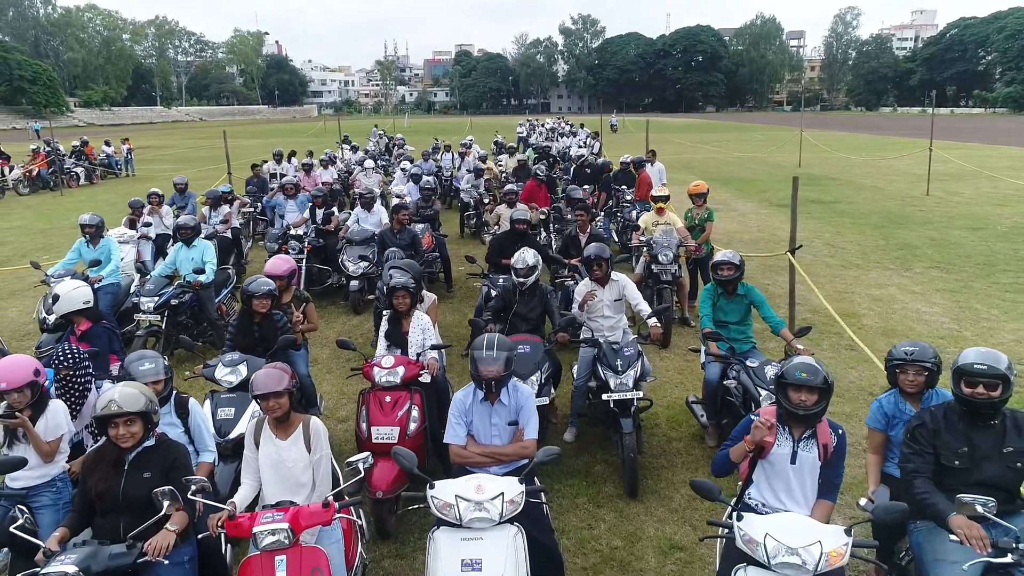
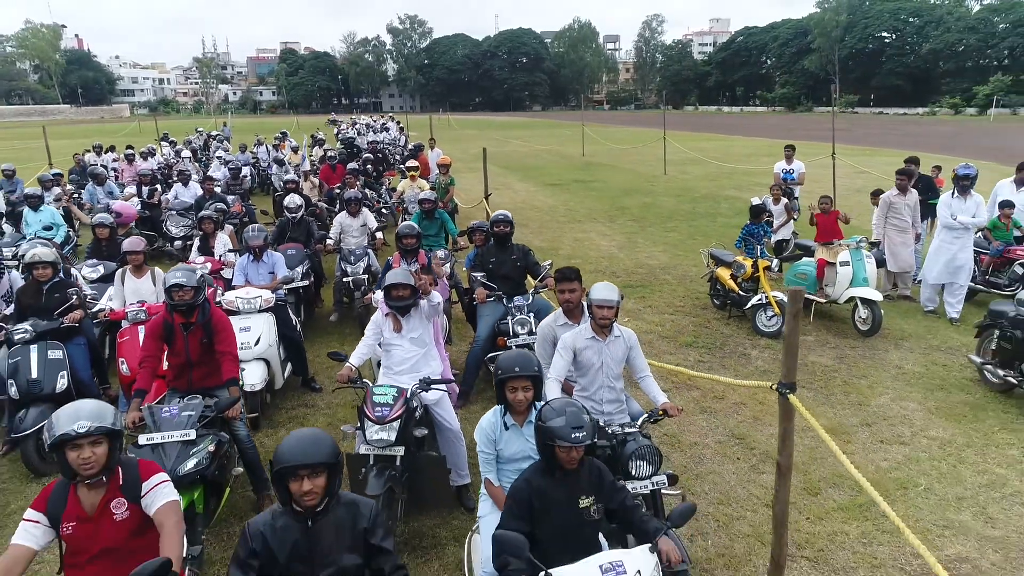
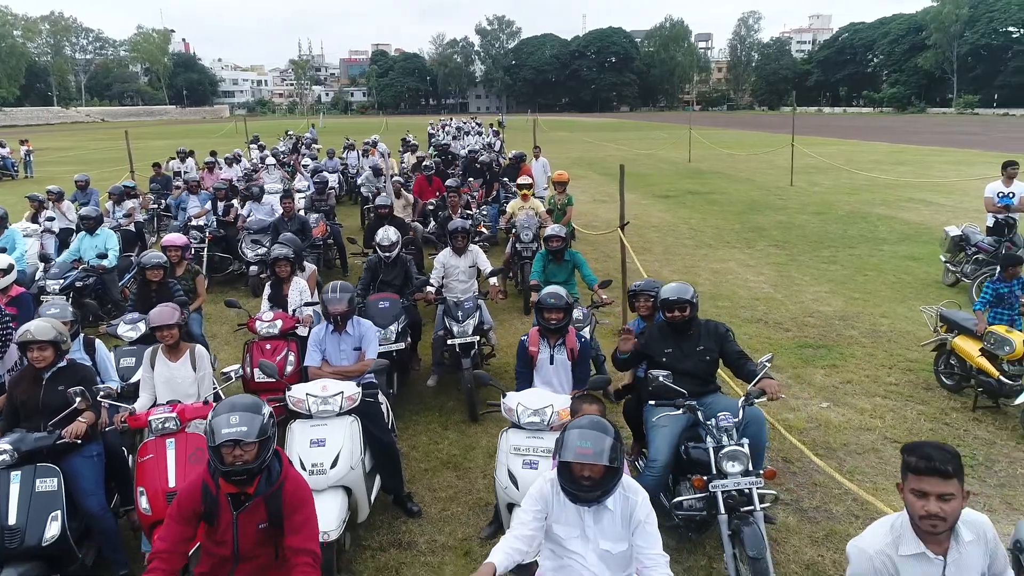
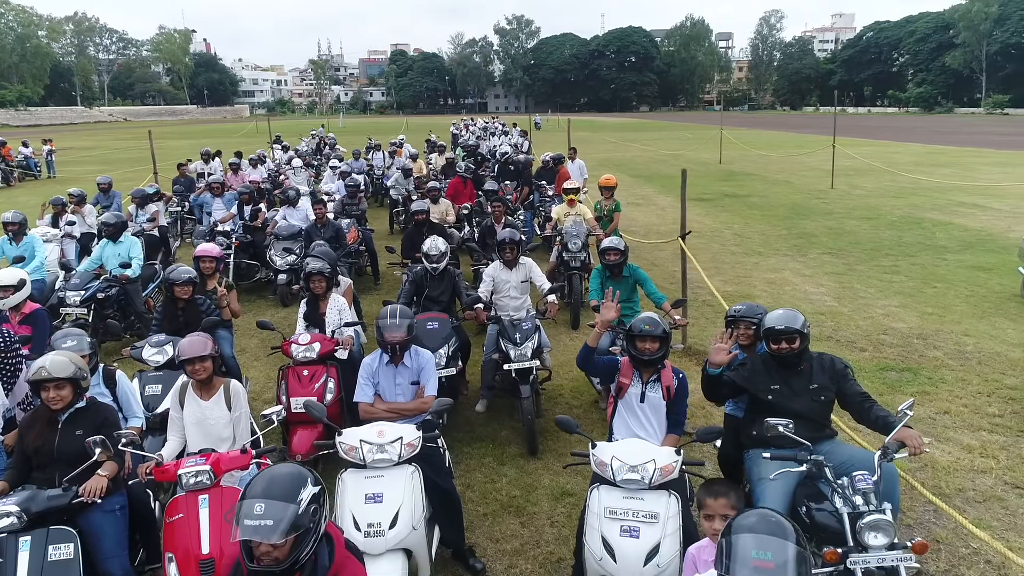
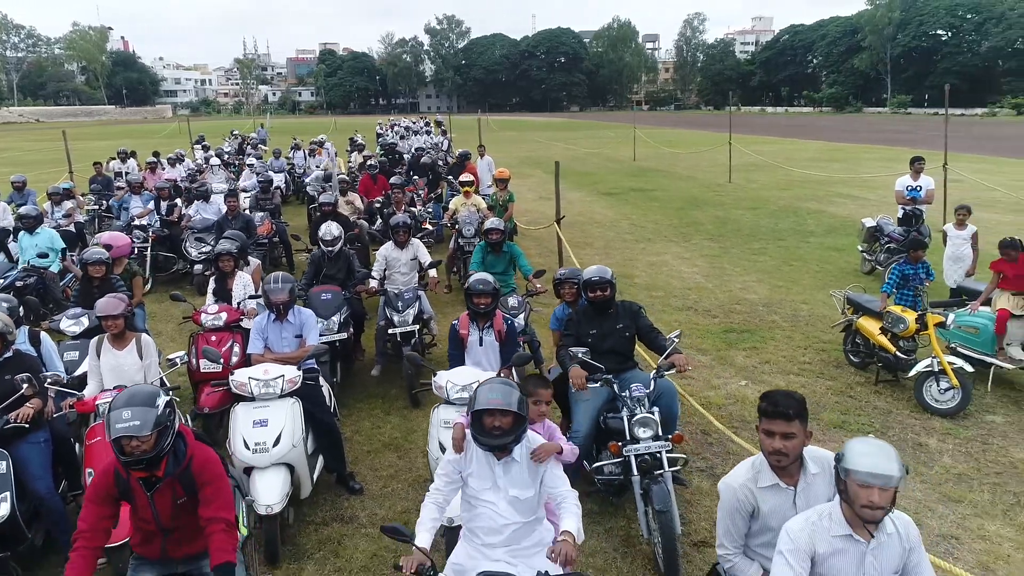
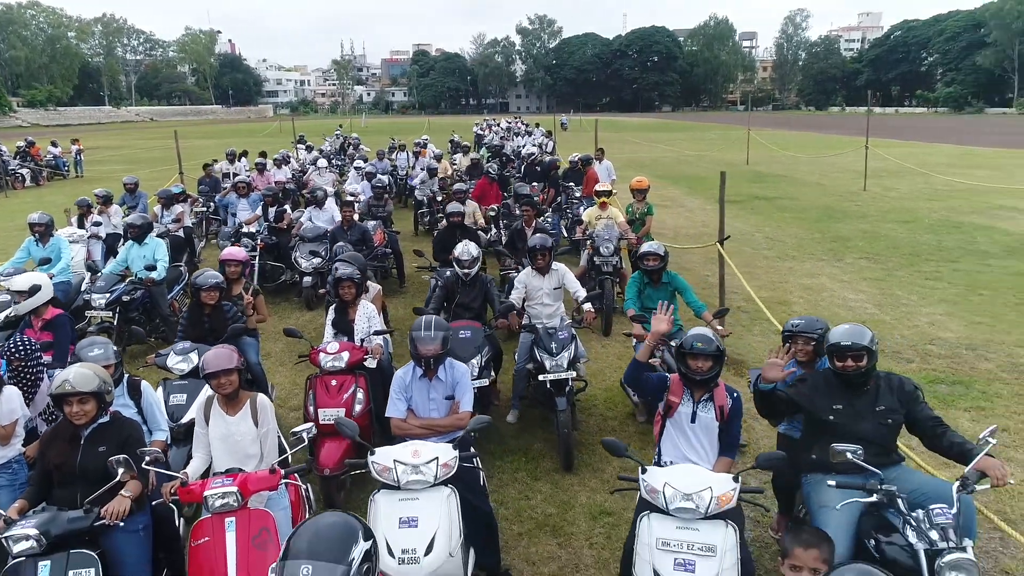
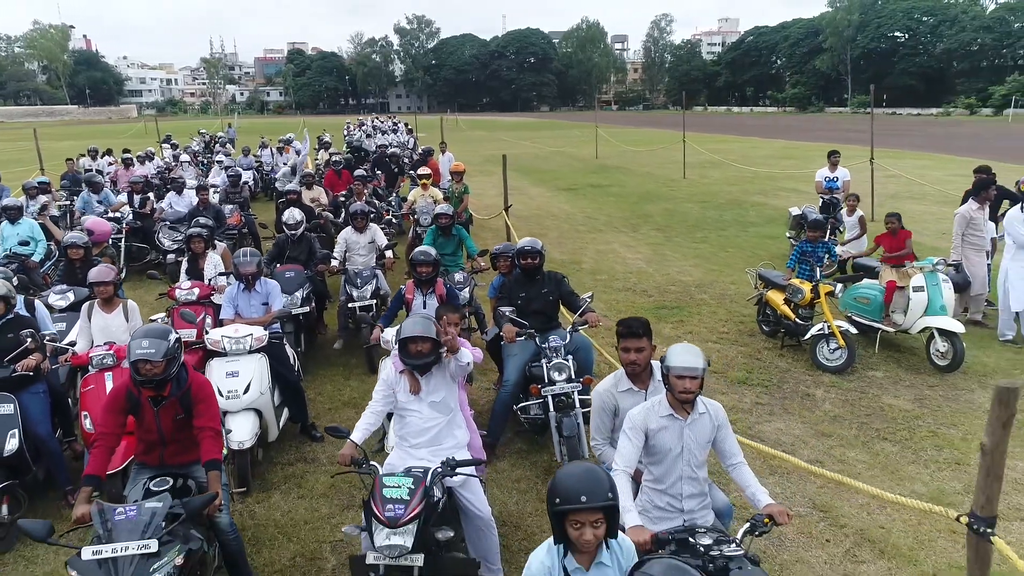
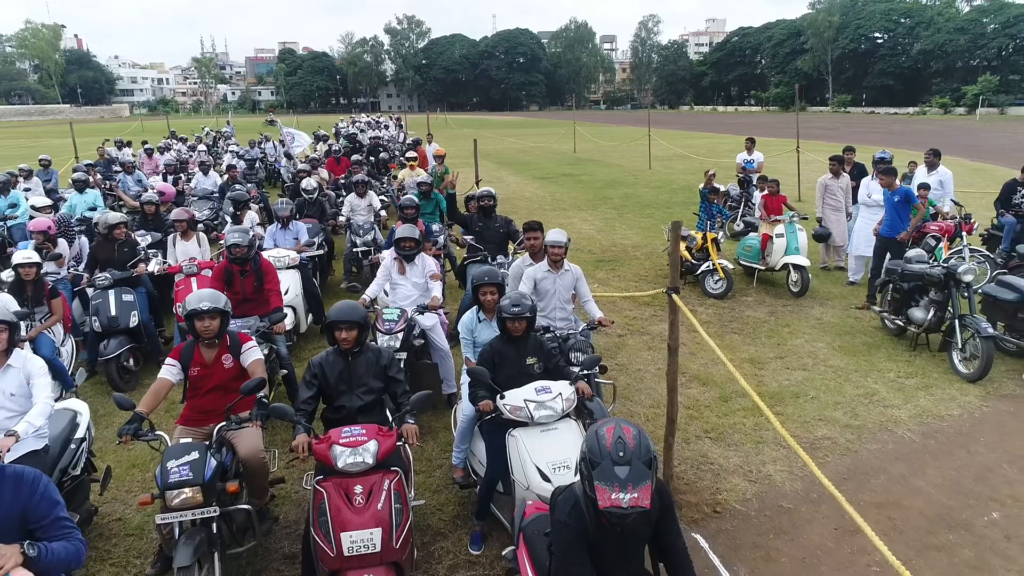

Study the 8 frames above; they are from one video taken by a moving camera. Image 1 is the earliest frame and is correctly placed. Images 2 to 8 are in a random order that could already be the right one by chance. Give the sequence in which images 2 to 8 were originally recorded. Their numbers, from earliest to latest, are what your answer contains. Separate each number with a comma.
6, 4, 3, 5, 7, 2, 8
